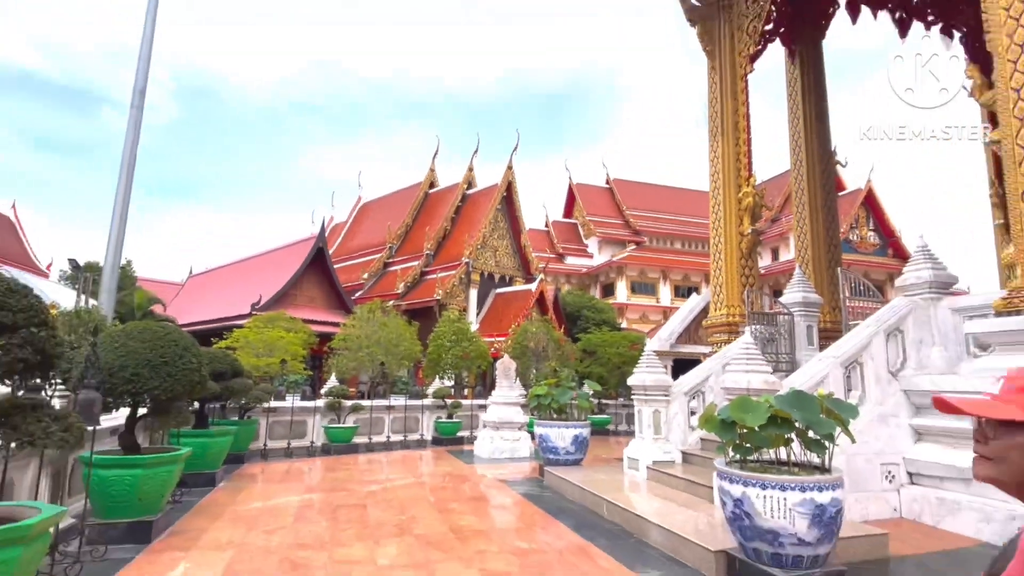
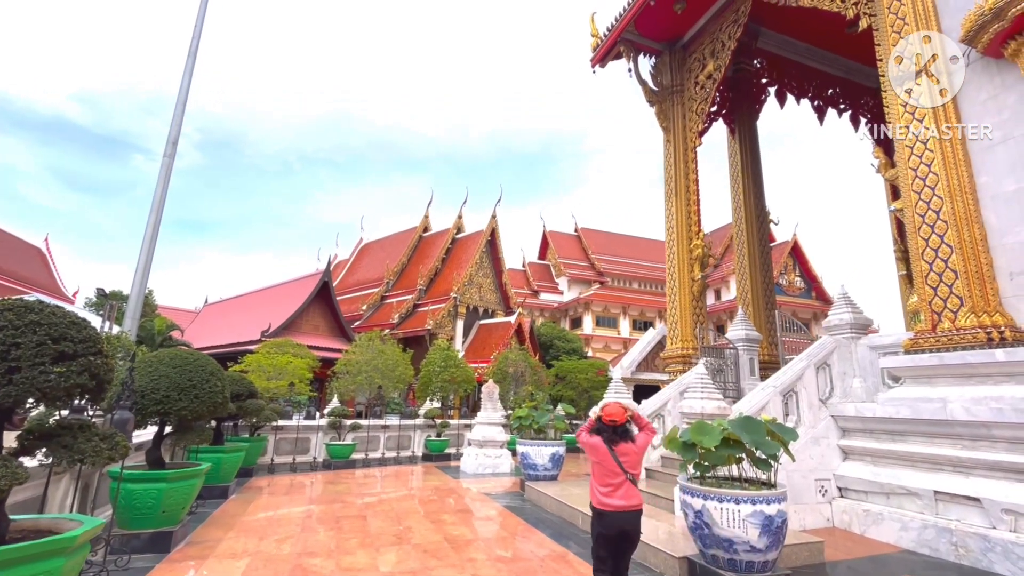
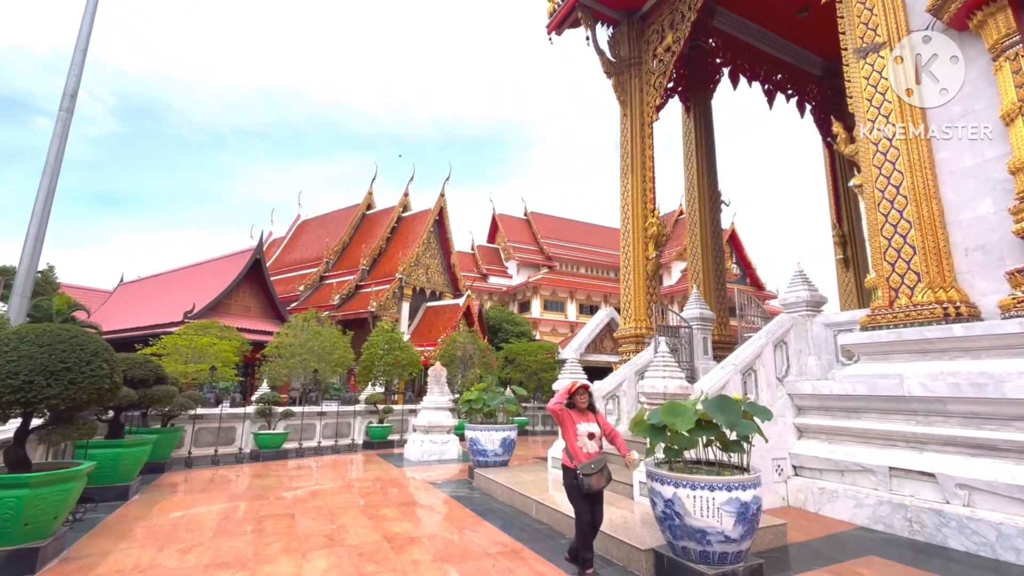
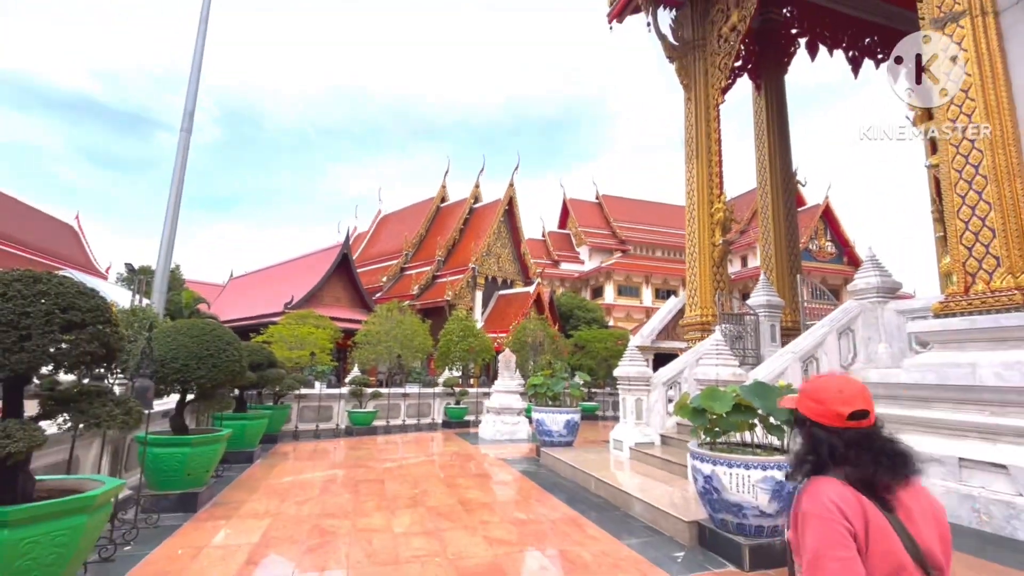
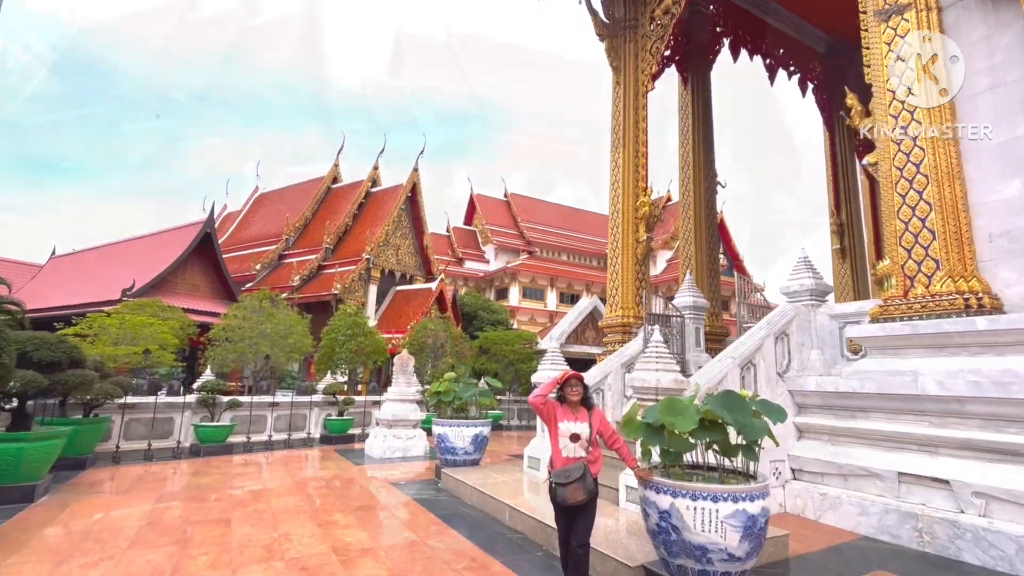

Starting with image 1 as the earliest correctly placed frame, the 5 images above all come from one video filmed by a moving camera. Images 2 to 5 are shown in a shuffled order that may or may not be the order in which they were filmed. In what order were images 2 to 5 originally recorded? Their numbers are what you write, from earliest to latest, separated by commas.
4, 2, 3, 5
